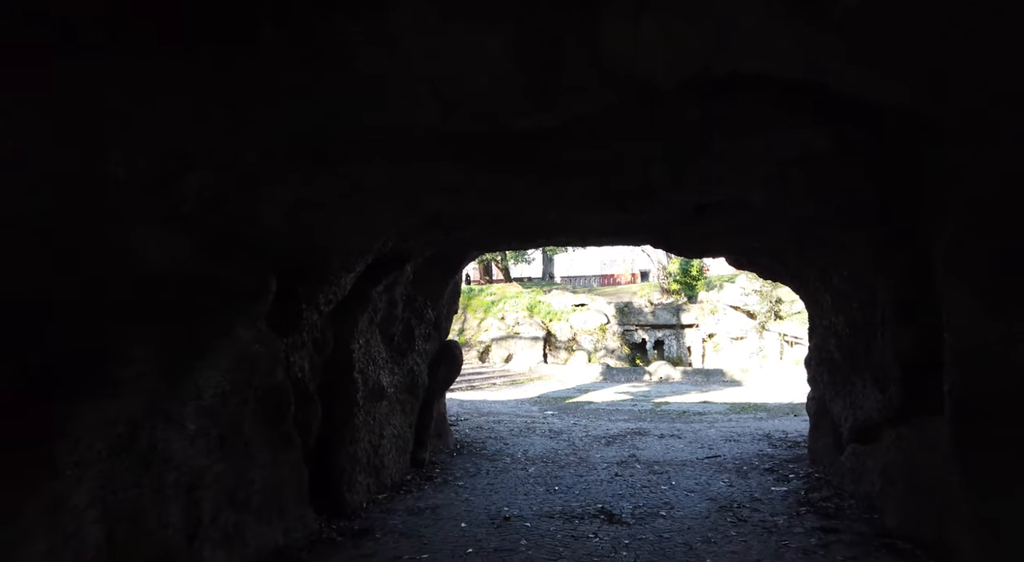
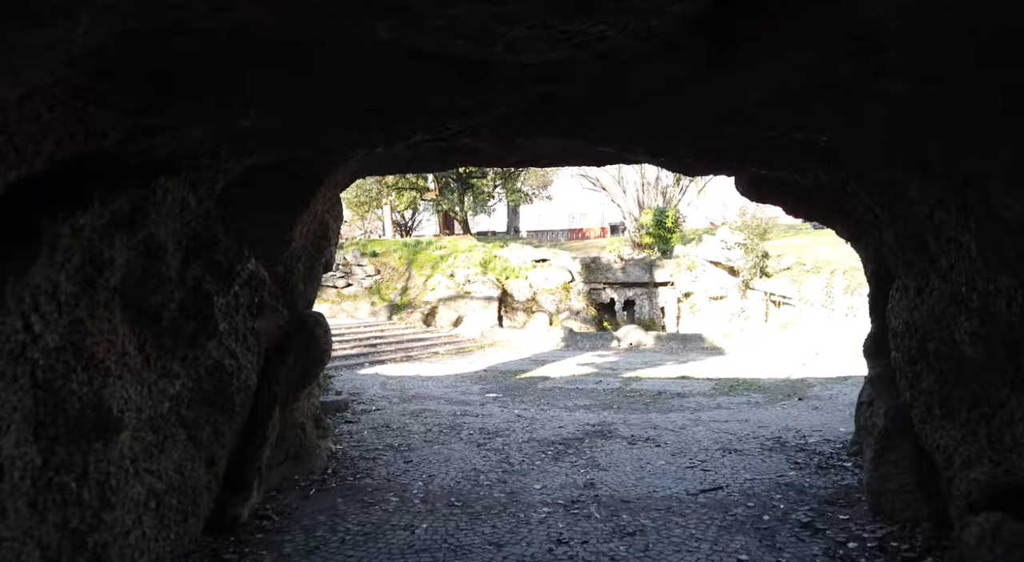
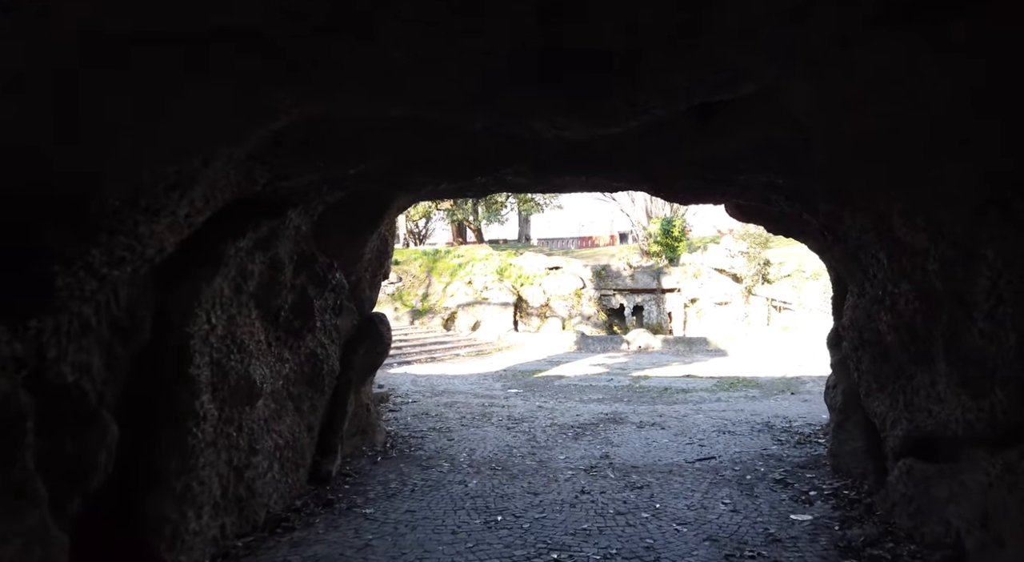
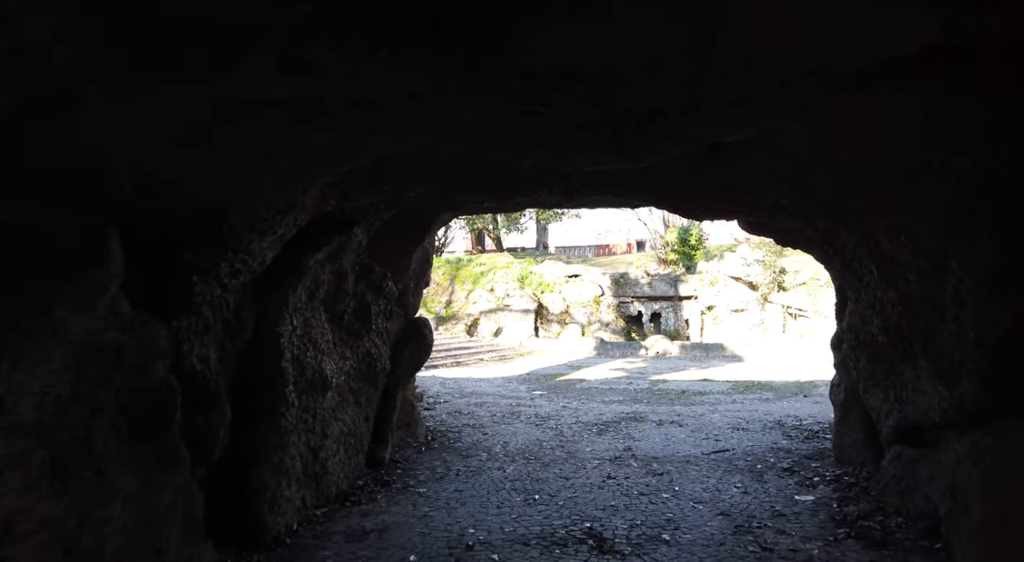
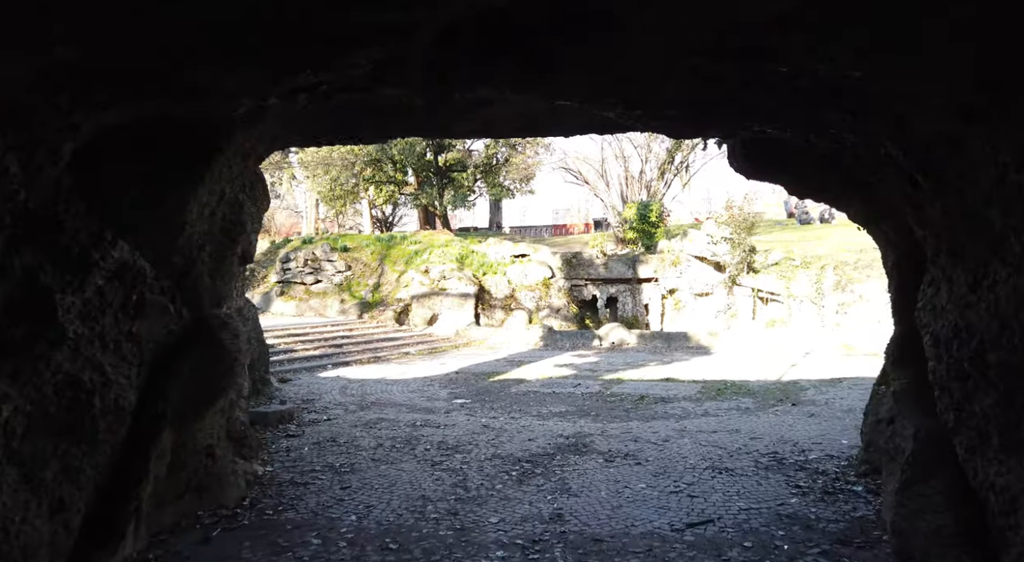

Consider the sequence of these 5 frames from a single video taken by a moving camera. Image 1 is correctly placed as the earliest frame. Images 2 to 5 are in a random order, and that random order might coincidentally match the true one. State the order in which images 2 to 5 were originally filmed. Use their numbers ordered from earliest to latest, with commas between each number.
4, 3, 2, 5
